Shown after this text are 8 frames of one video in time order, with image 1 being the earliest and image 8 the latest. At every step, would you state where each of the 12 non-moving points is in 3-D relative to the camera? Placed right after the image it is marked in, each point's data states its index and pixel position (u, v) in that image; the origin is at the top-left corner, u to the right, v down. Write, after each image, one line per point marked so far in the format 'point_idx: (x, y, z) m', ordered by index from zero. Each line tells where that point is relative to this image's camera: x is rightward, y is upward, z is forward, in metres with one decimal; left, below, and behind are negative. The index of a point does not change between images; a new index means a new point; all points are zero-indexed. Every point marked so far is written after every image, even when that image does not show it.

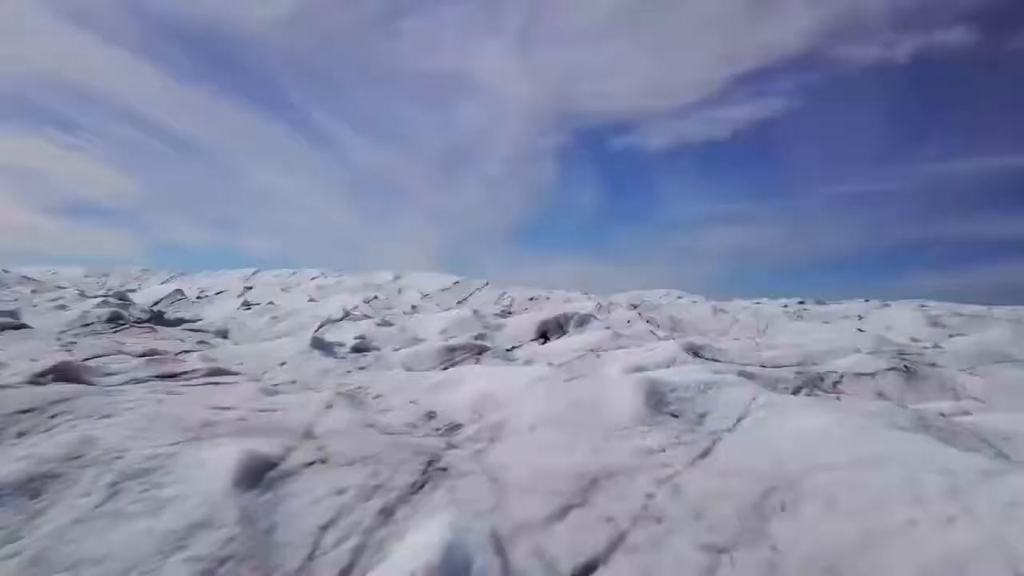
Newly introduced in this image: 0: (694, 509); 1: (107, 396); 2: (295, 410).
0: (+0.5, -0.6, +2.4) m
1: (-2.0, -0.5, +4.0) m
2: (-1.0, -0.6, +3.8) m
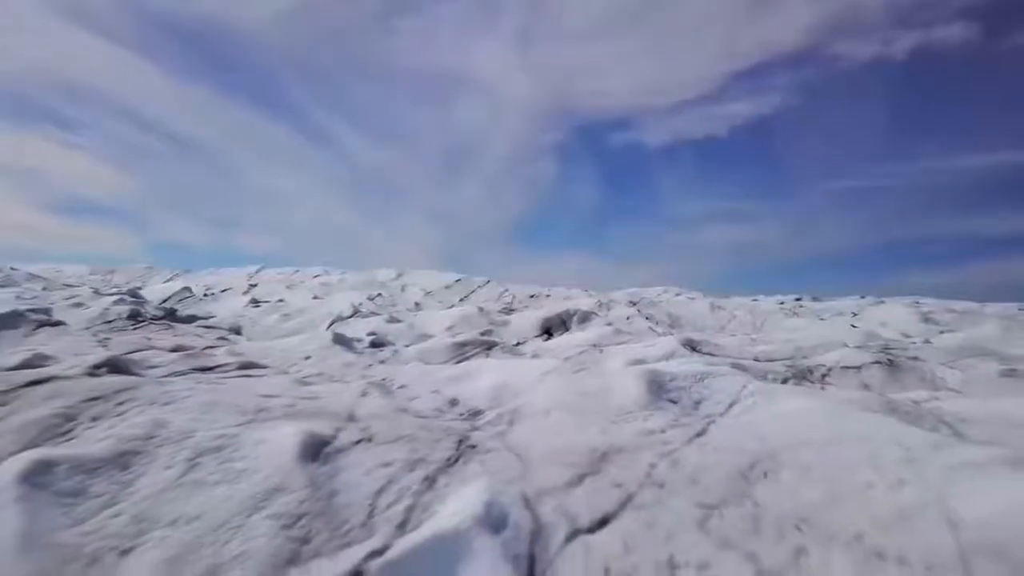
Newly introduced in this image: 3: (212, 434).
0: (+0.6, -0.6, +2.8) m
1: (-1.9, -0.5, +4.4) m
2: (-0.9, -0.6, +4.2) m
3: (-1.2, -0.6, +3.3) m
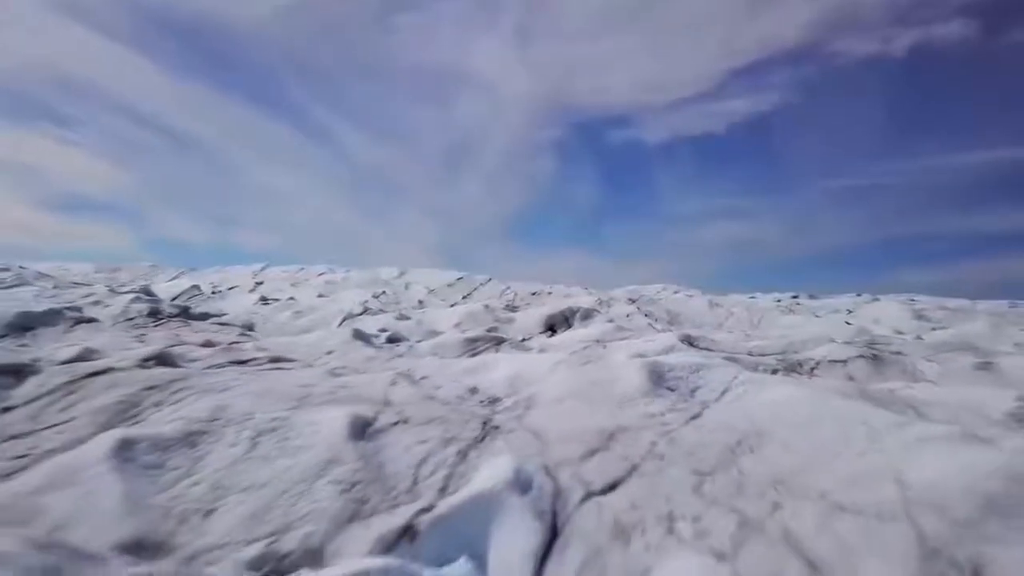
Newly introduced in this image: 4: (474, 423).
0: (+0.7, -0.6, +3.2) m
1: (-1.8, -0.5, +4.8) m
2: (-0.8, -0.6, +4.6) m
3: (-1.1, -0.6, +3.7) m
4: (-0.2, -0.6, +3.8) m
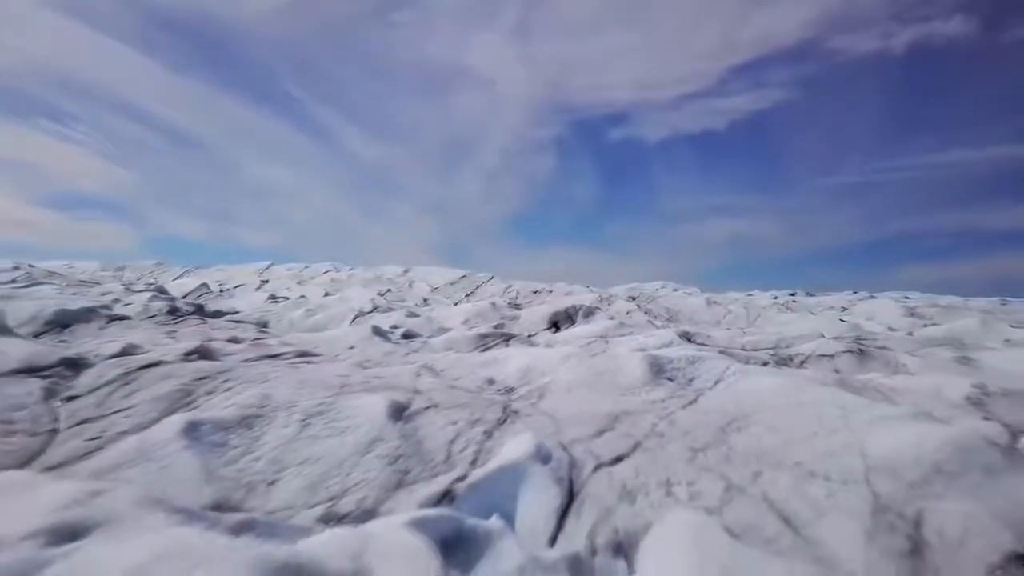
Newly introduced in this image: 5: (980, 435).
0: (+0.8, -0.6, +3.7) m
1: (-1.7, -0.5, +5.3) m
2: (-0.8, -0.6, +5.1) m
3: (-1.0, -0.6, +4.2) m
4: (-0.1, -0.6, +4.2) m
5: (+1.8, -0.6, +3.2) m
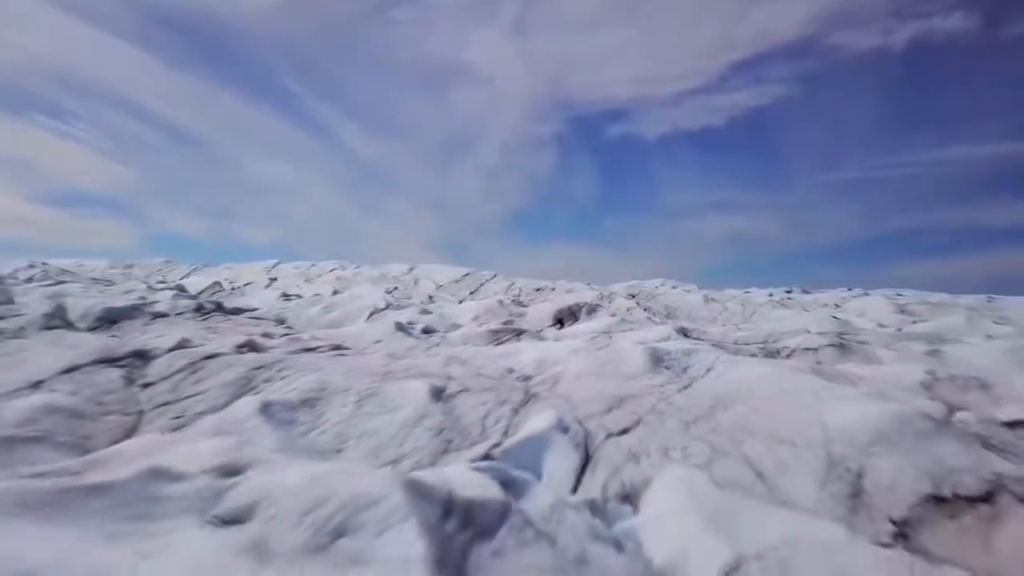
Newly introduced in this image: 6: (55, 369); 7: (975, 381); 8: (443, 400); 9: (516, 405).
0: (+0.9, -0.7, +4.4) m
1: (-1.6, -0.5, +6.0) m
2: (-0.6, -0.6, +5.8) m
3: (-0.9, -0.6, +4.9) m
4: (0.0, -0.6, +4.9) m
5: (+2.0, -0.6, +3.9) m
6: (-3.1, -0.6, +5.4) m
7: (+2.8, -0.6, +4.9) m
8: (-0.4, -0.6, +4.6) m
9: (0.0, -0.7, +4.6) m
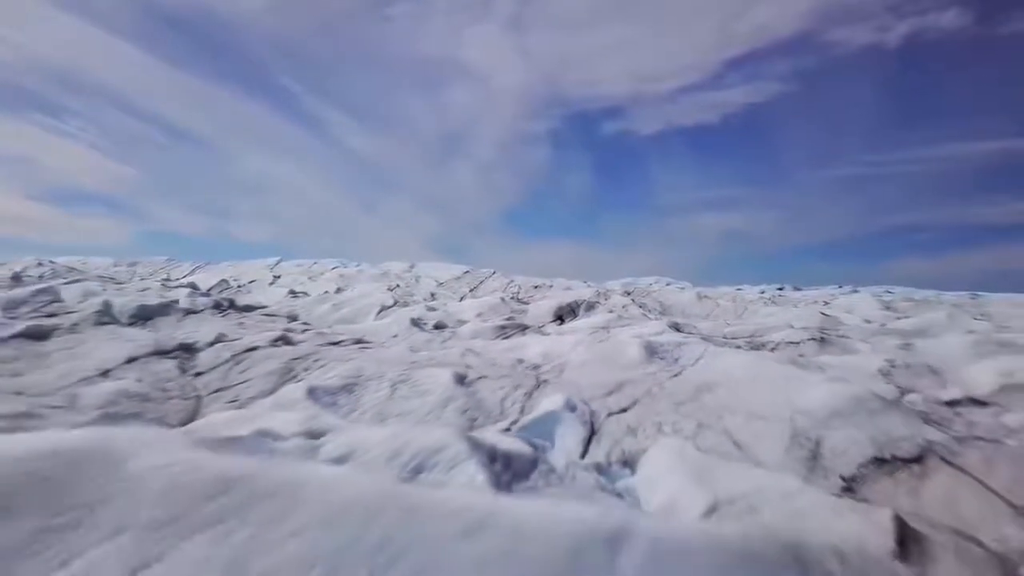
0: (+1.0, -0.7, +5.1) m
1: (-1.5, -0.5, +6.7) m
2: (-0.5, -0.6, +6.5) m
3: (-0.8, -0.6, +5.6) m
4: (+0.1, -0.6, +5.6) m
5: (+2.0, -0.6, +4.6) m
6: (-3.0, -0.6, +6.1) m
7: (+2.9, -0.6, +5.6) m
8: (-0.3, -0.6, +5.3) m
9: (+0.1, -0.7, +5.3) m
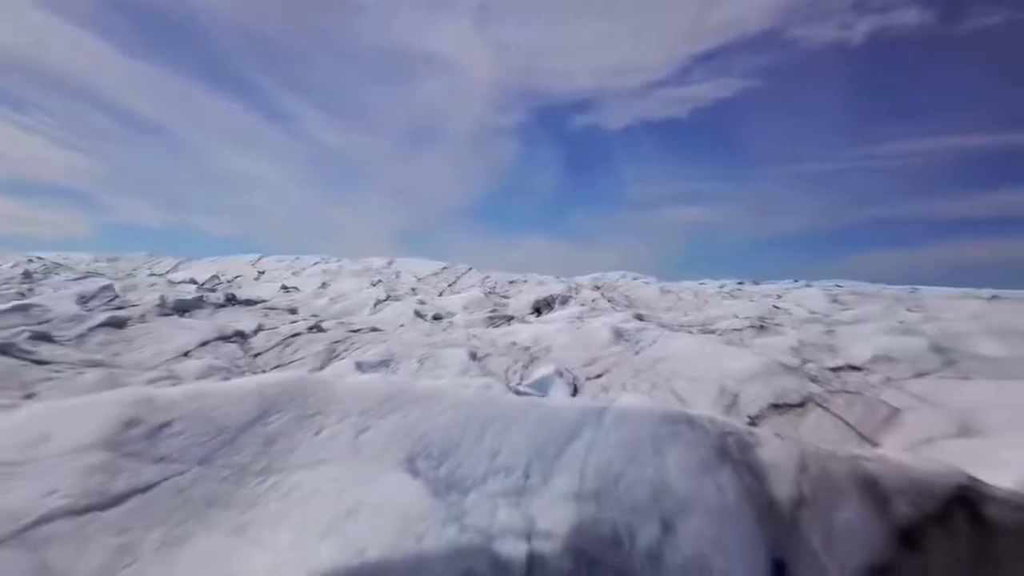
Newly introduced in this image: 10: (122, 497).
0: (+1.0, -0.6, +6.8) m
1: (-1.6, -0.5, +8.2) m
2: (-0.6, -0.5, +8.1) m
3: (-0.8, -0.6, +7.2) m
4: (+0.1, -0.6, +7.3) m
5: (+2.1, -0.6, +6.3) m
6: (-3.0, -0.5, +7.6) m
7: (+2.9, -0.5, +7.4) m
8: (-0.3, -0.6, +6.9) m
9: (+0.1, -0.6, +6.9) m
10: (-1.5, -0.8, +3.1) m
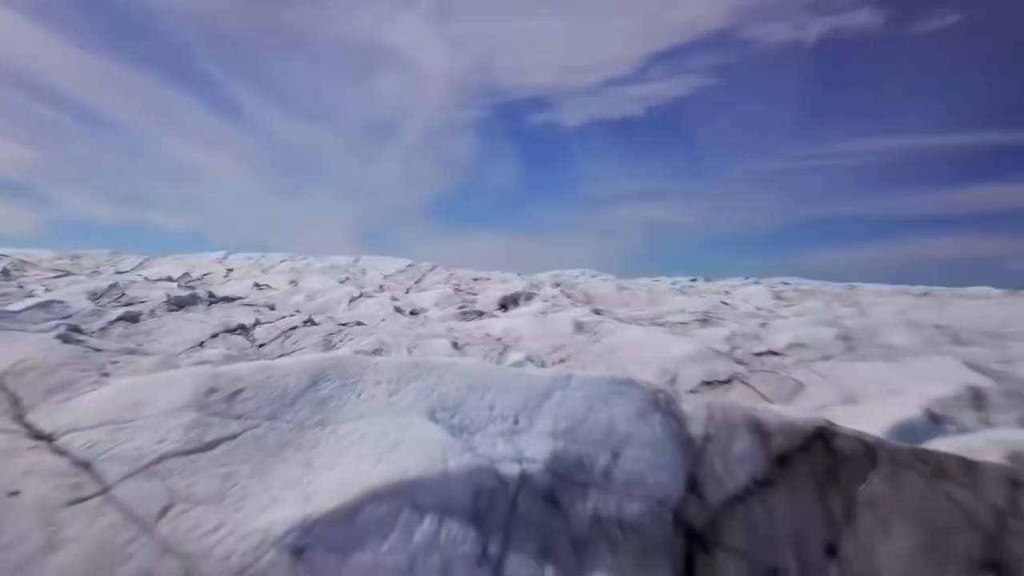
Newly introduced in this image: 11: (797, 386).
0: (+0.8, -0.6, +8.0) m
1: (-1.9, -0.5, +9.3) m
2: (-0.9, -0.5, +9.2) m
3: (-1.1, -0.6, +8.3) m
4: (-0.1, -0.6, +8.4) m
5: (+1.9, -0.6, +7.5) m
6: (-3.3, -0.5, +8.6) m
7: (+2.6, -0.5, +8.6) m
8: (-0.5, -0.6, +8.1) m
9: (-0.1, -0.6, +8.1) m
10: (-1.5, -0.8, +4.2) m
11: (+2.3, -0.8, +6.4) m
